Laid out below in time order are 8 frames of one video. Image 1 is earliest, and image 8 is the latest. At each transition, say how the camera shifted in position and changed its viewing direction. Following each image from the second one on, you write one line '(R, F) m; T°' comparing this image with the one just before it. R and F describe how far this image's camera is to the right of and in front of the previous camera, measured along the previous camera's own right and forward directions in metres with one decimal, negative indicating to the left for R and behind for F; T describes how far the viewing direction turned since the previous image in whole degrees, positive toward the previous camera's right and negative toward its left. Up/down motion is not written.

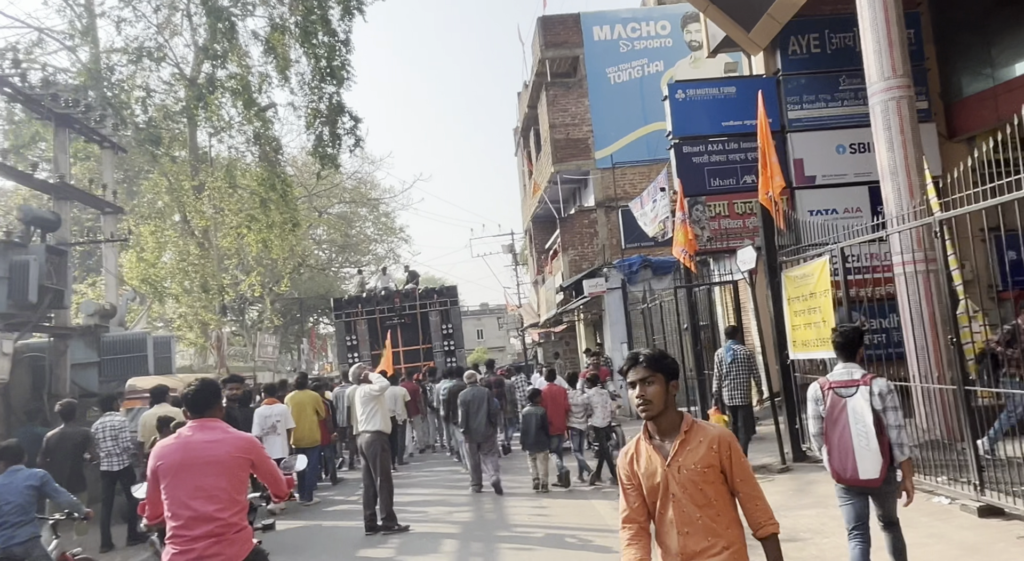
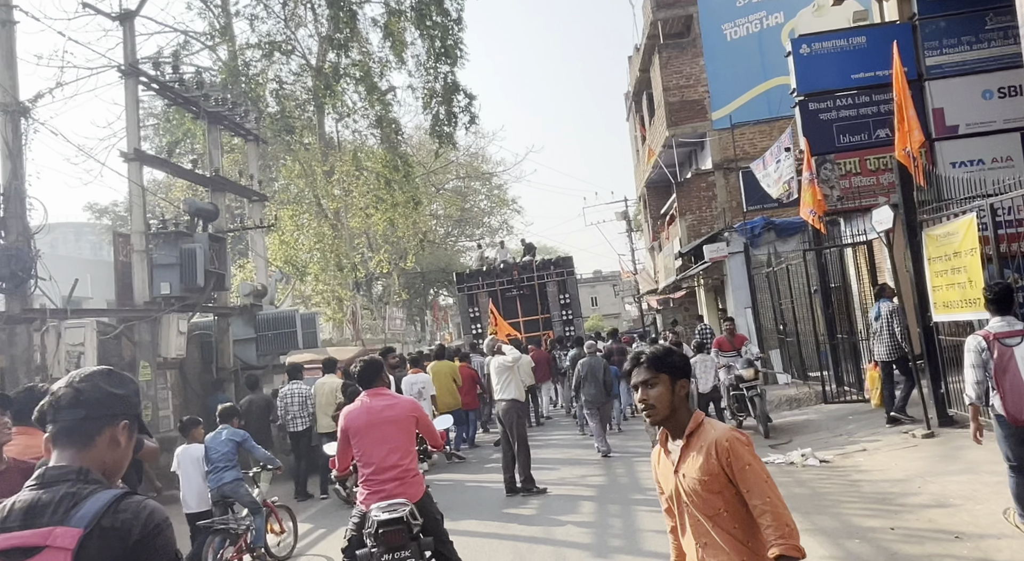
(-0.2, -0.4) m; -8°
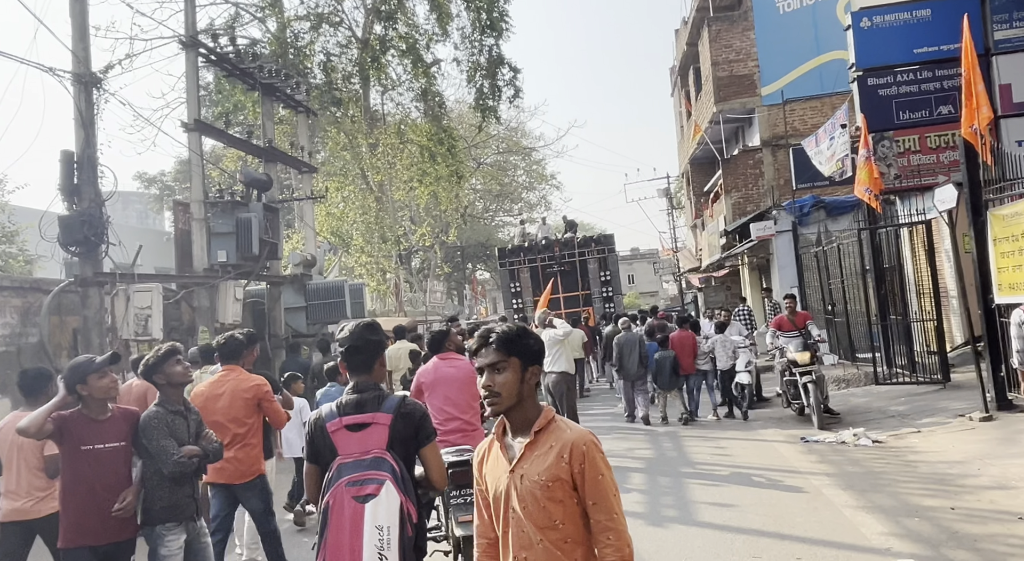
(-0.2, -0.1) m; -2°
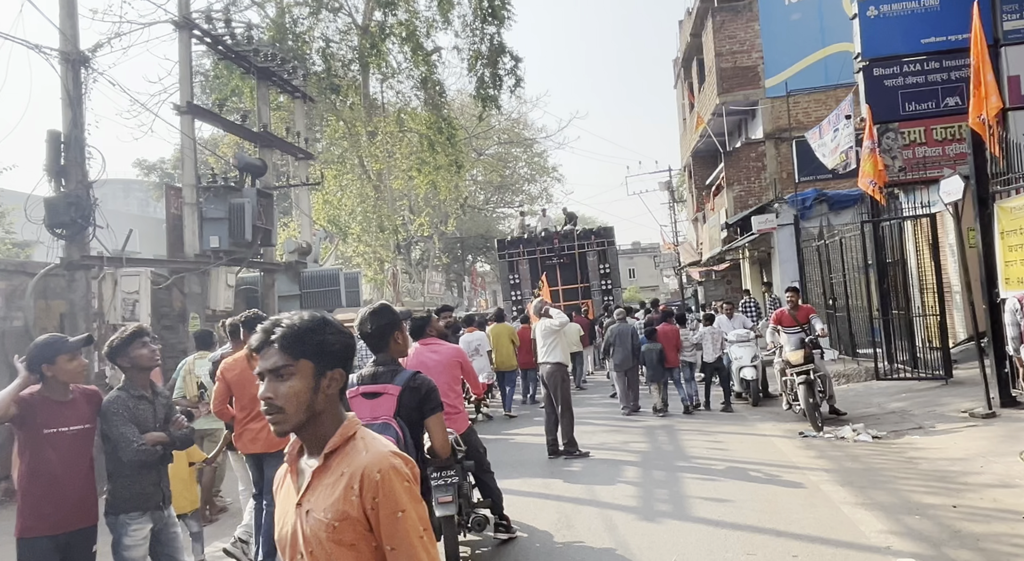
(+0.1, +0.2) m; 0°
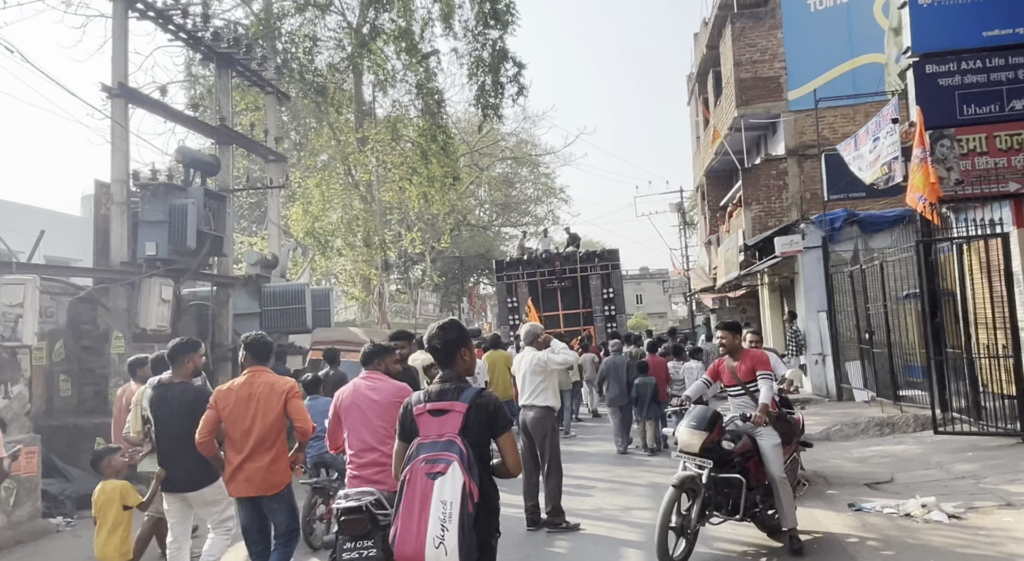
(+0.3, +1.8) m; -1°
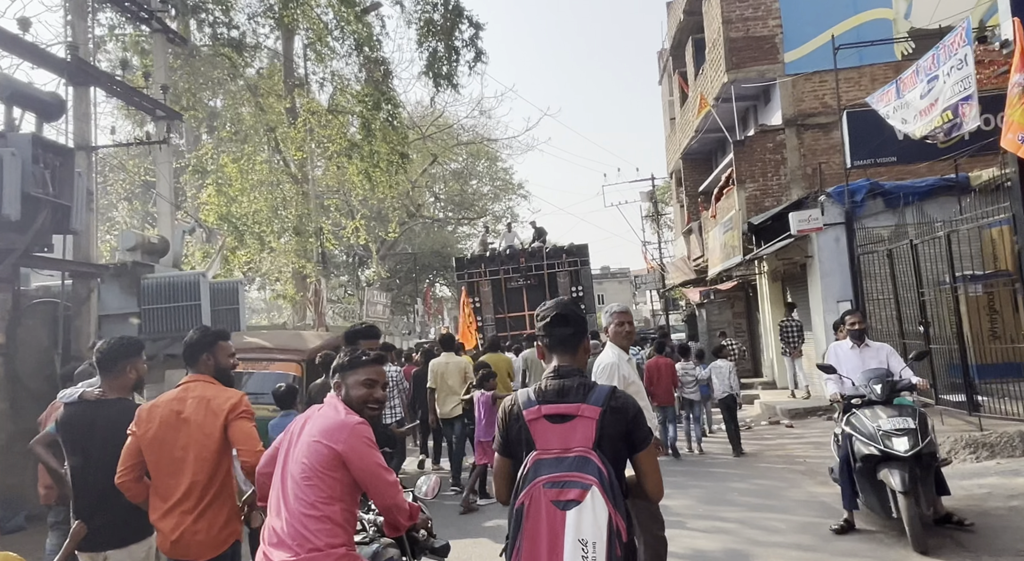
(-0.1, +3.0) m; +3°
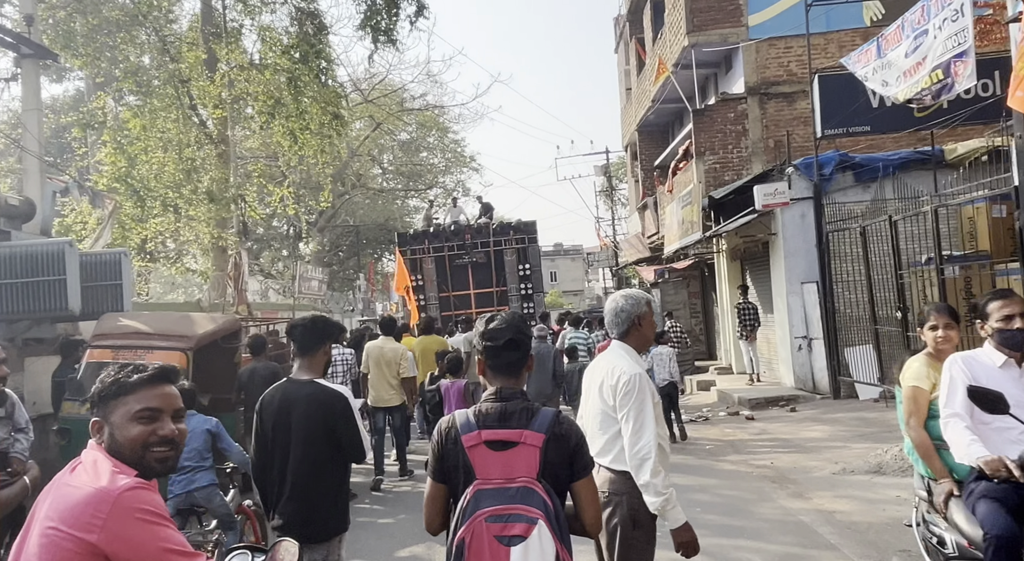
(+0.3, +1.3) m; +3°
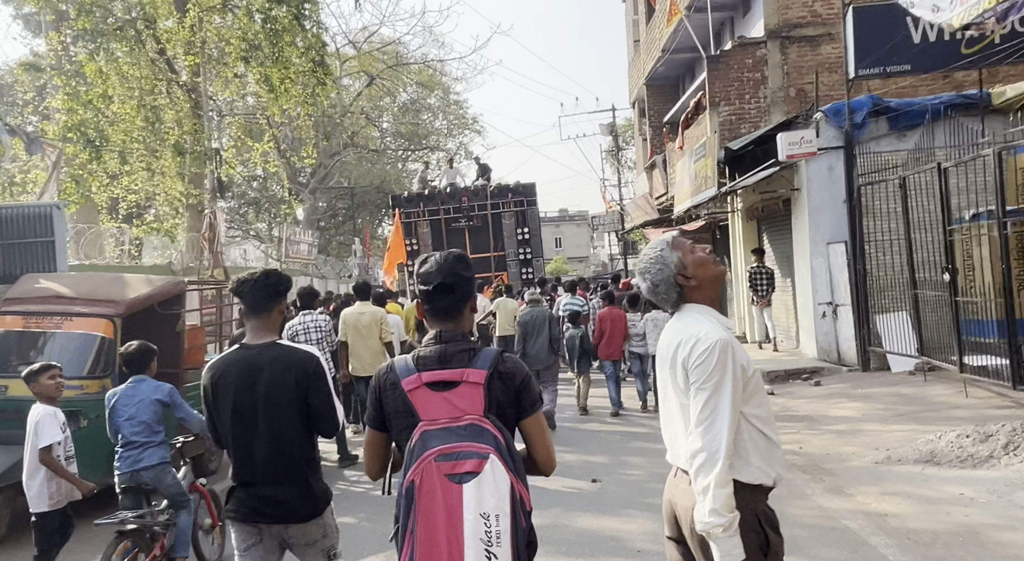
(+0.2, +1.2) m; 0°
